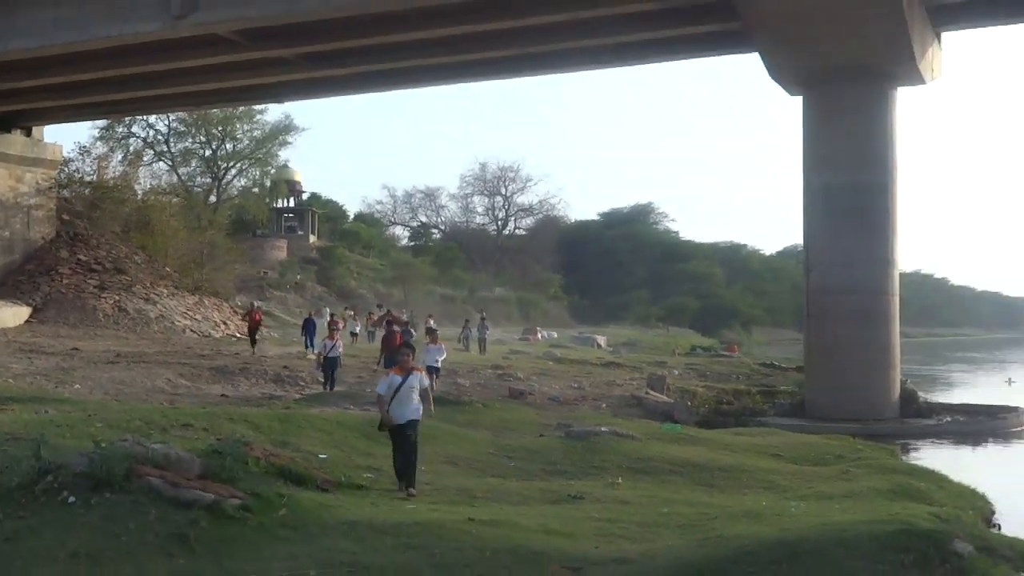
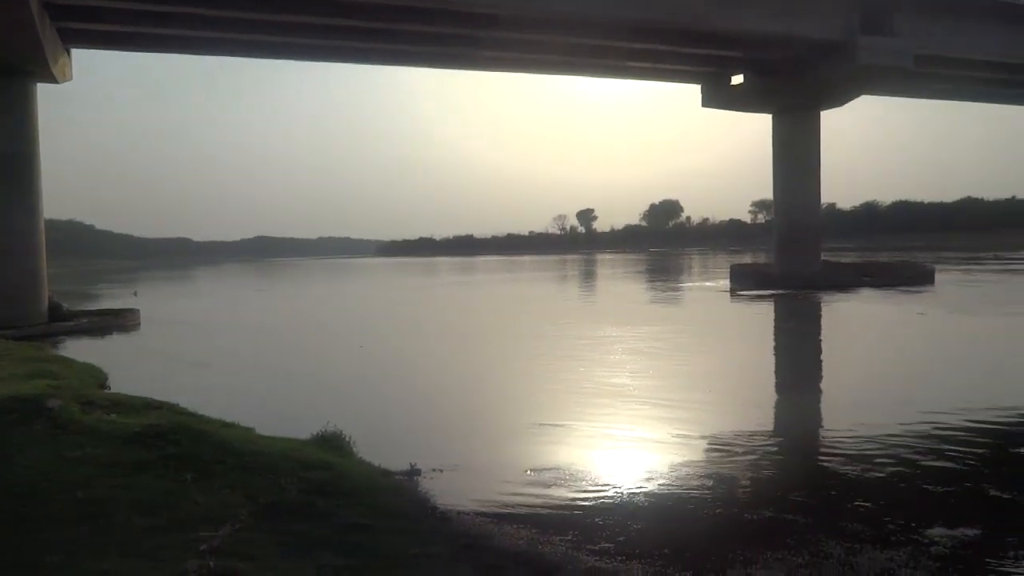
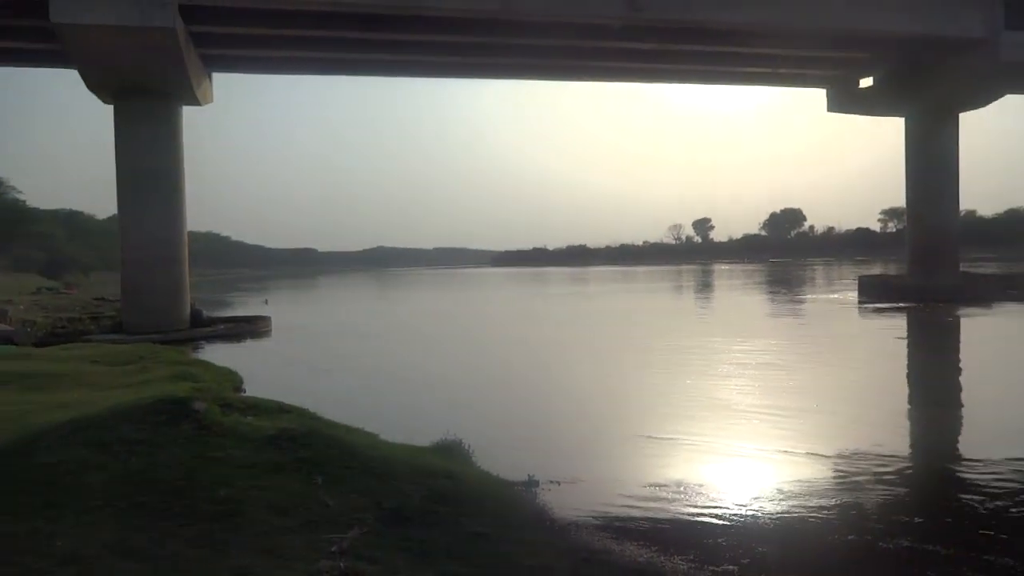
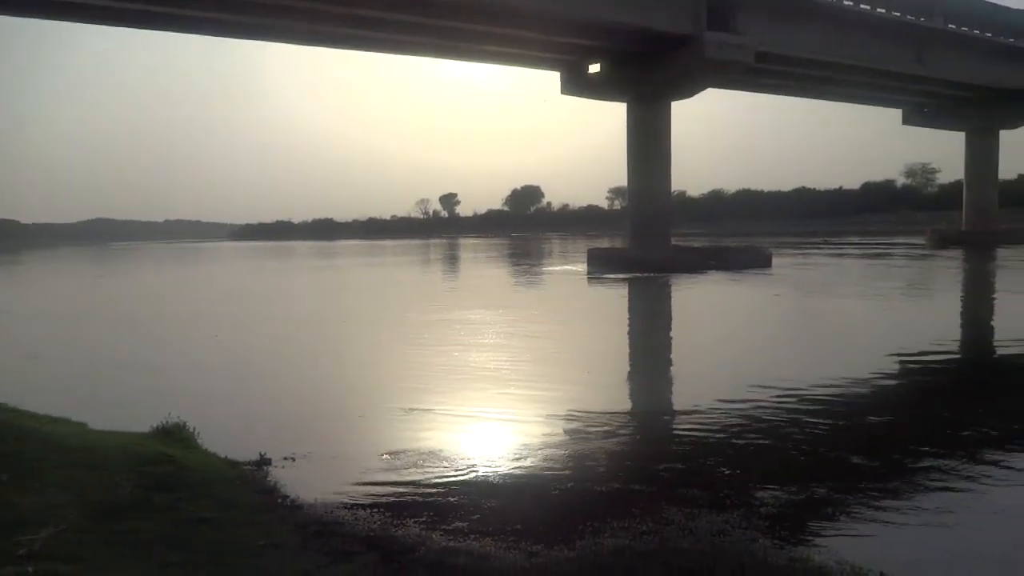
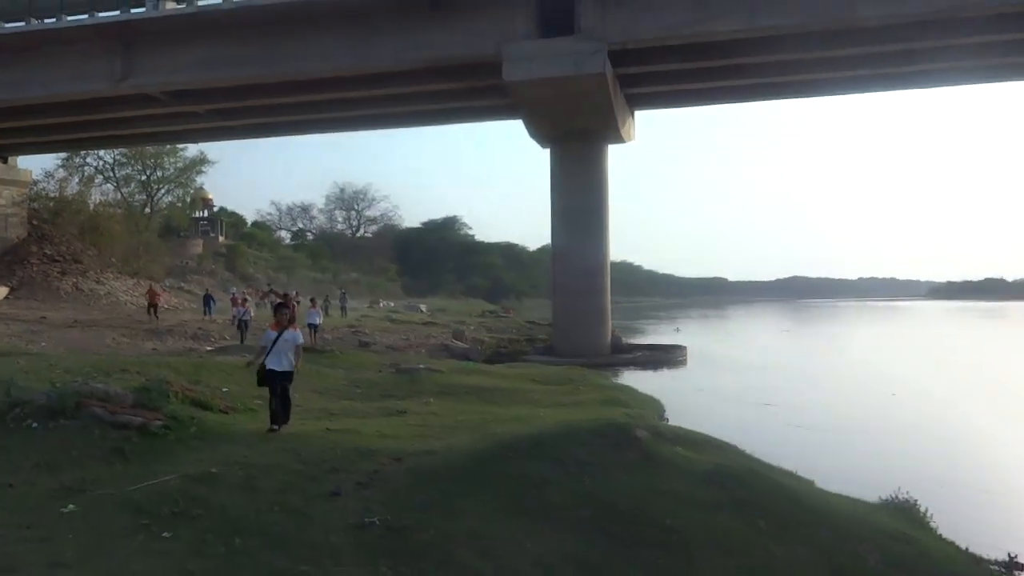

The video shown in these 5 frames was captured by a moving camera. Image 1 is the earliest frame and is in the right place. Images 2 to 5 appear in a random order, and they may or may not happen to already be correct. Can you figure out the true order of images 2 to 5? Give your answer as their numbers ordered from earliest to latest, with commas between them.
5, 3, 2, 4
